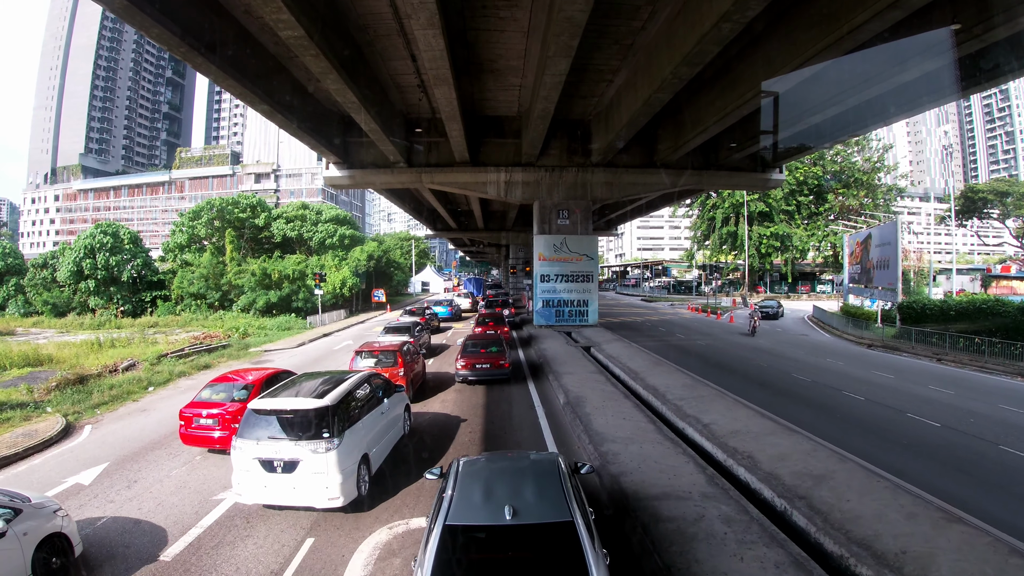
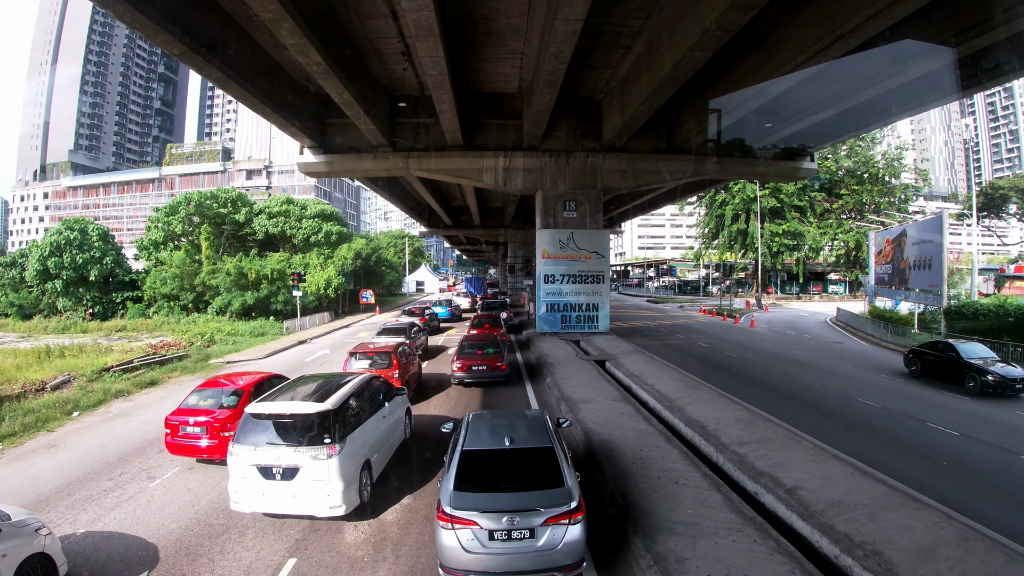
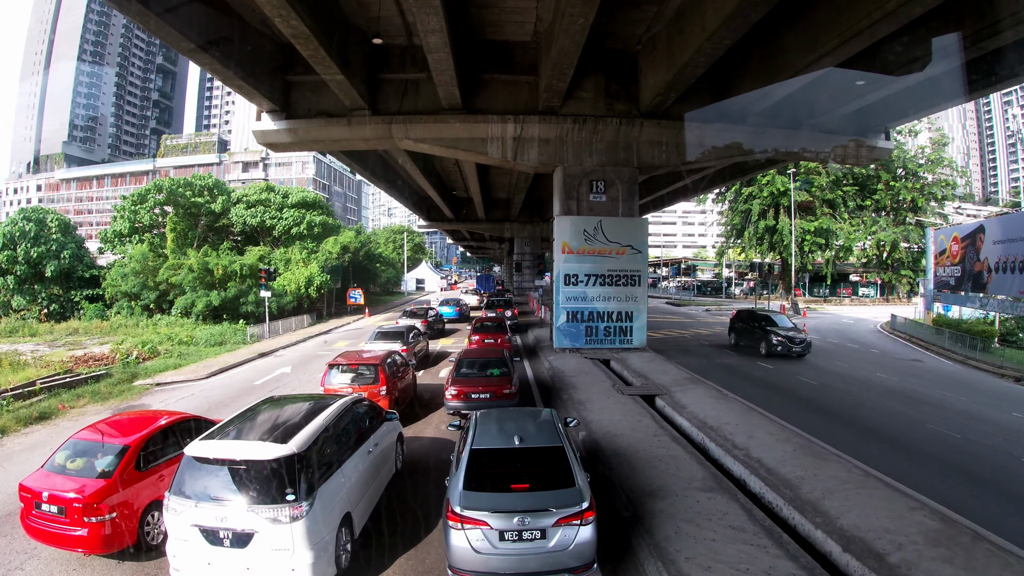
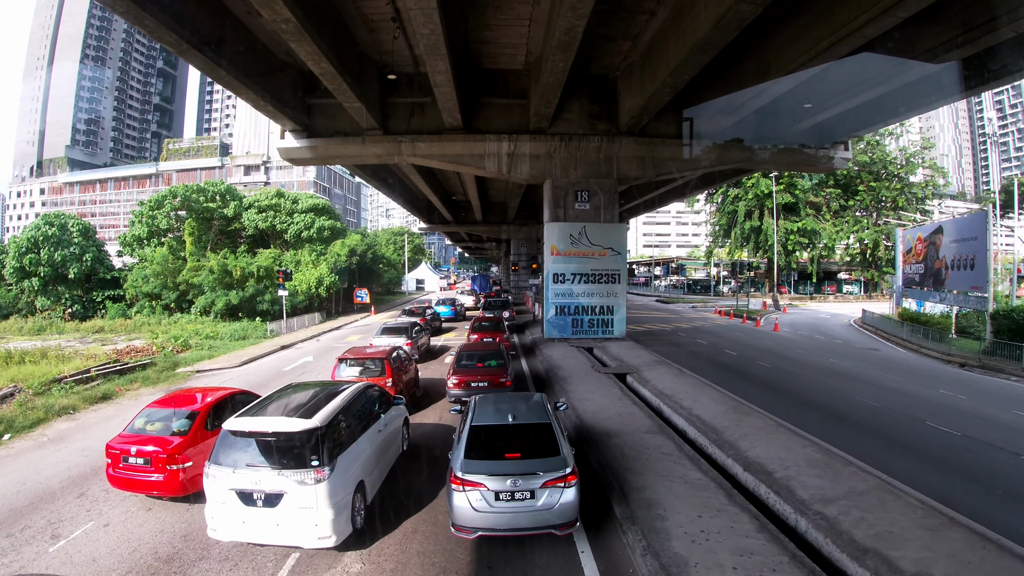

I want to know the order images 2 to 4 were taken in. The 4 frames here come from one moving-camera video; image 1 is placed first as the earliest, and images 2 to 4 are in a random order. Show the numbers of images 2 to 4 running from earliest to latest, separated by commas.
2, 4, 3
